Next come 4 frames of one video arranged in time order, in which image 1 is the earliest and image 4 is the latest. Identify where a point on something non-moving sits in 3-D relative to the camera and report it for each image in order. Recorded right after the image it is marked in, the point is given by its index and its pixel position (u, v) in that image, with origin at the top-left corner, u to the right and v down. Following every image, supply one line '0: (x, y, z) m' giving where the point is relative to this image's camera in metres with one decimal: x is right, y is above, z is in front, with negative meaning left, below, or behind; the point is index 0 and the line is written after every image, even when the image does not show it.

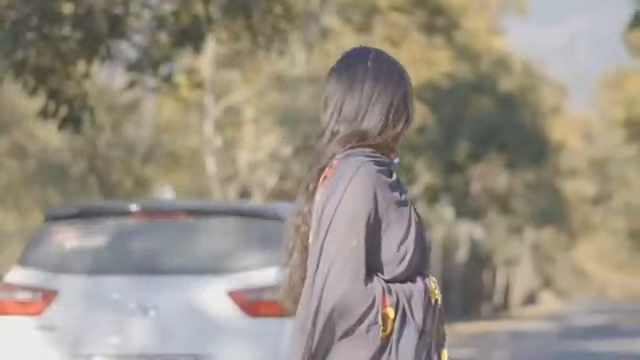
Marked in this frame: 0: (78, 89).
0: (-2.1, +0.8, +14.1) m
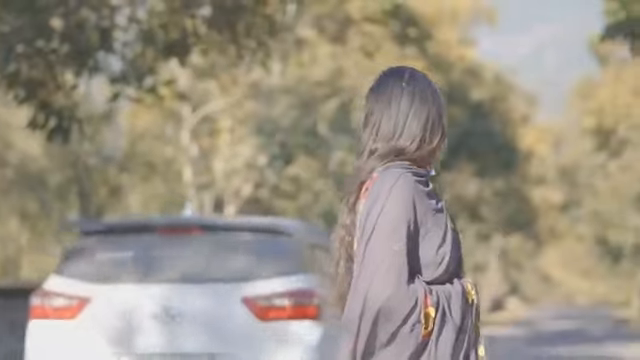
0: (-2.3, +0.7, +14.4) m
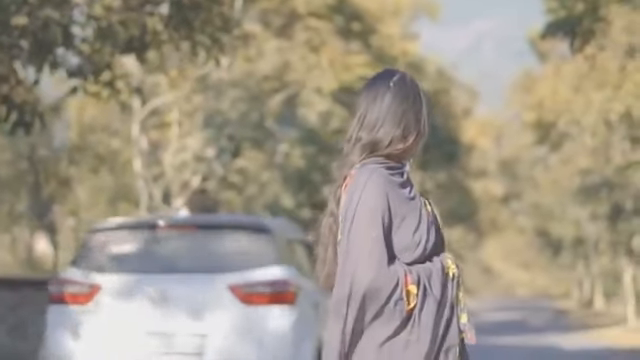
0: (-2.7, +0.8, +14.9) m
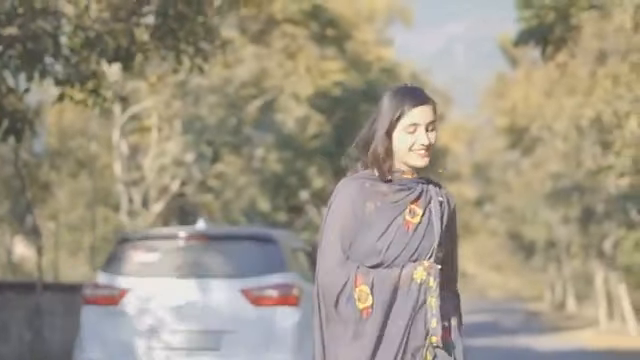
0: (-2.9, +0.8, +15.4) m
